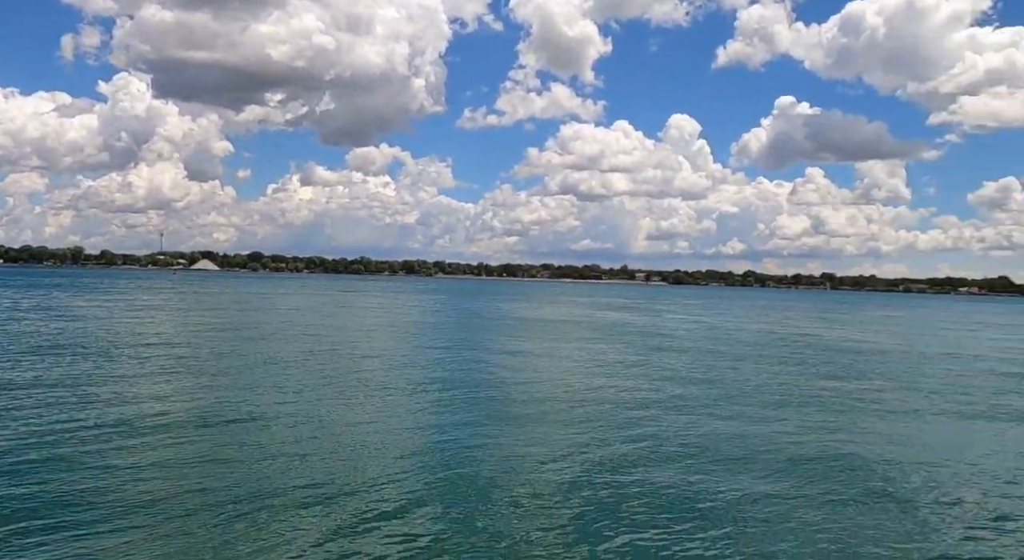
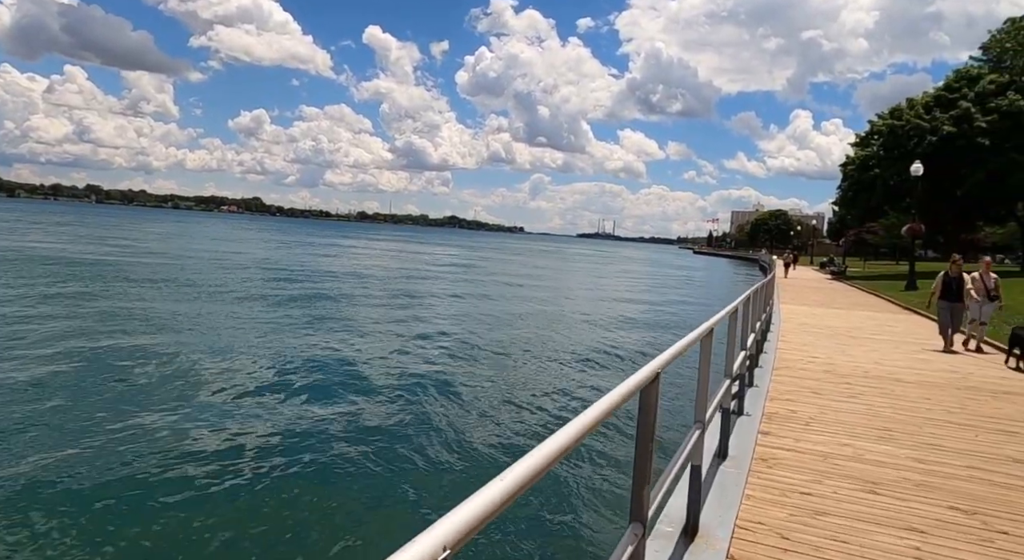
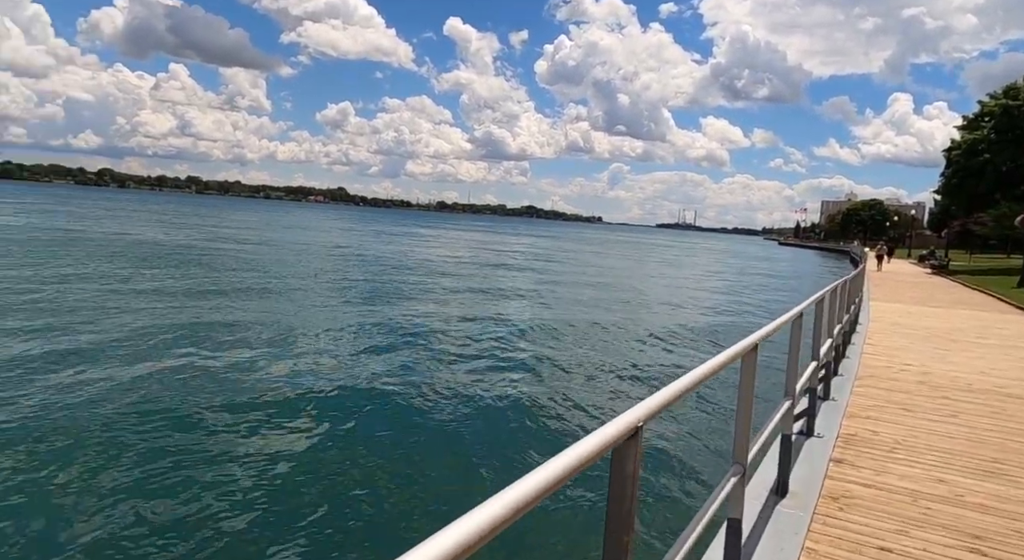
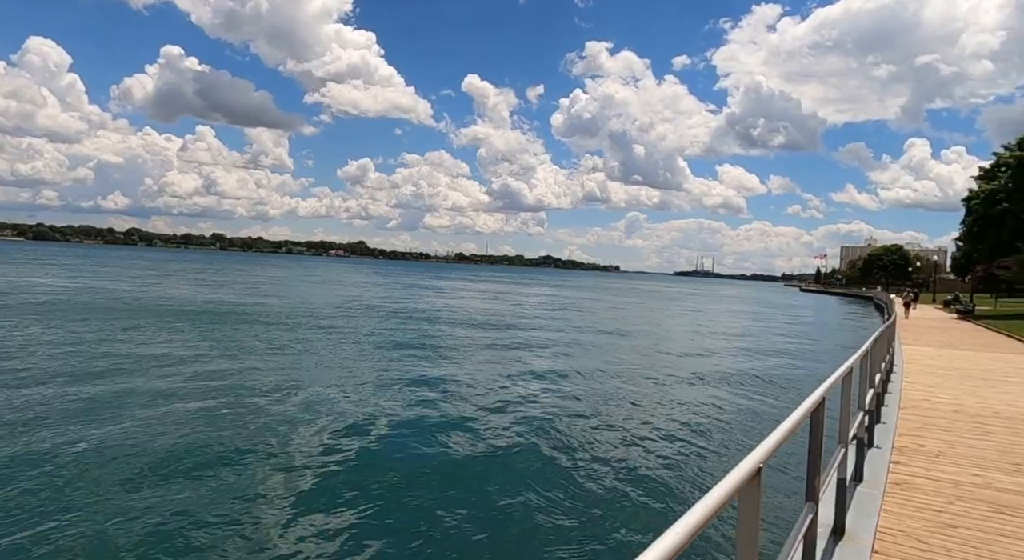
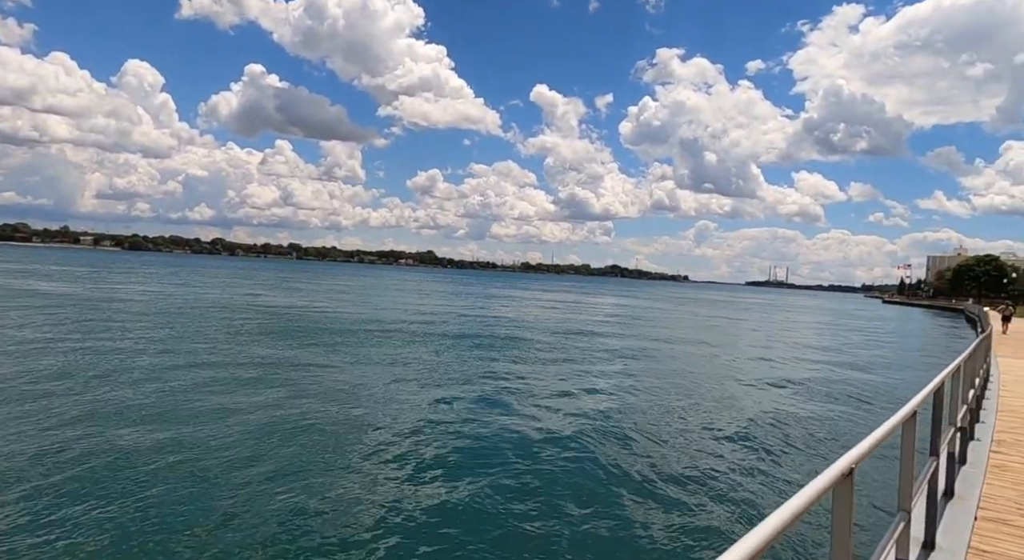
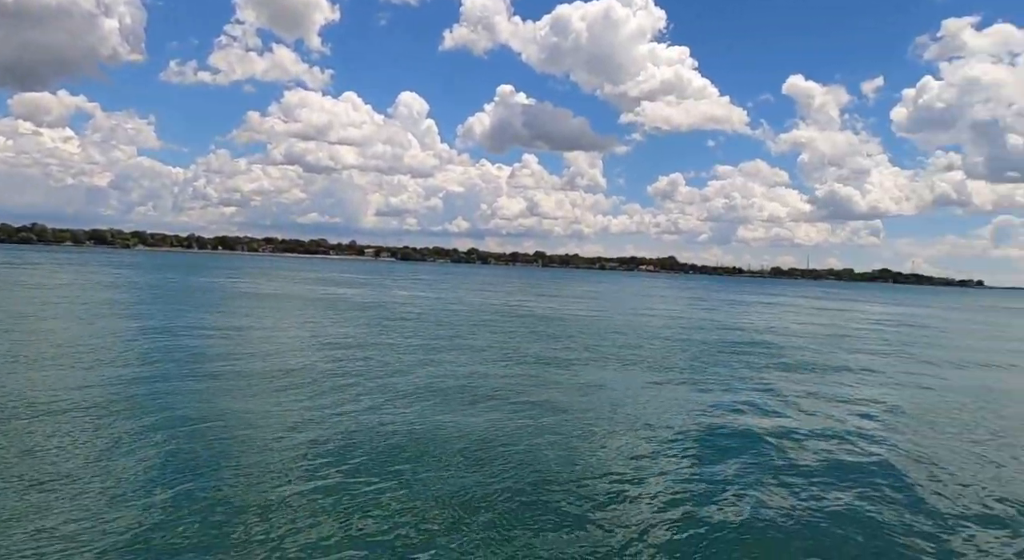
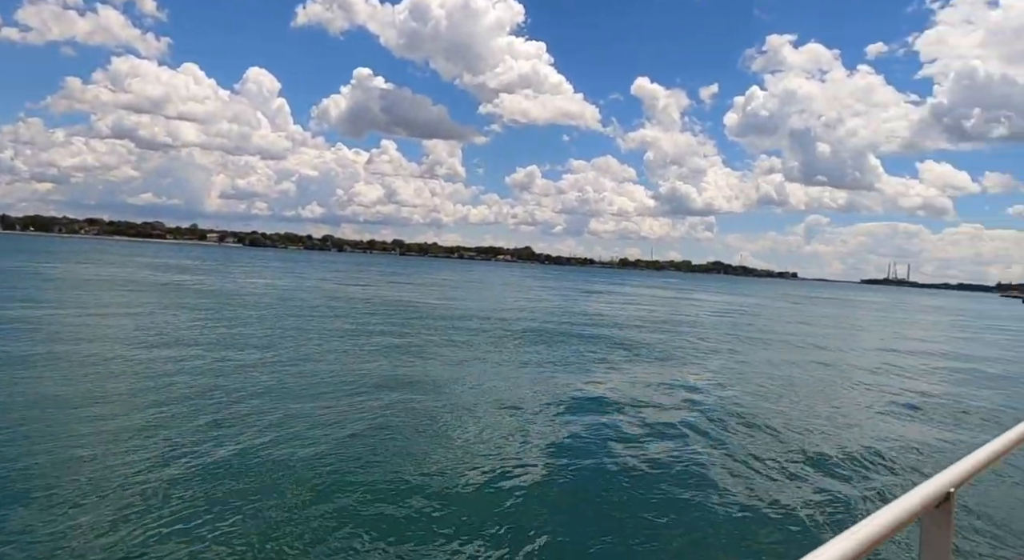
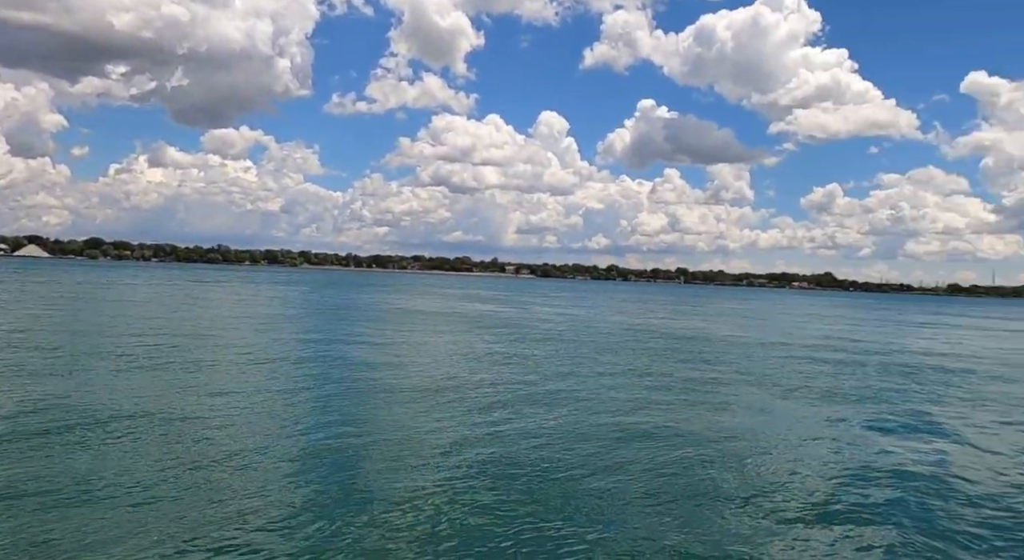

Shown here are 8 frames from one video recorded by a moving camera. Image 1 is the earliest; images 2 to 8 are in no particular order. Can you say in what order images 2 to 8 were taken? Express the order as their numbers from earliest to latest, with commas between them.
8, 6, 7, 5, 4, 2, 3
